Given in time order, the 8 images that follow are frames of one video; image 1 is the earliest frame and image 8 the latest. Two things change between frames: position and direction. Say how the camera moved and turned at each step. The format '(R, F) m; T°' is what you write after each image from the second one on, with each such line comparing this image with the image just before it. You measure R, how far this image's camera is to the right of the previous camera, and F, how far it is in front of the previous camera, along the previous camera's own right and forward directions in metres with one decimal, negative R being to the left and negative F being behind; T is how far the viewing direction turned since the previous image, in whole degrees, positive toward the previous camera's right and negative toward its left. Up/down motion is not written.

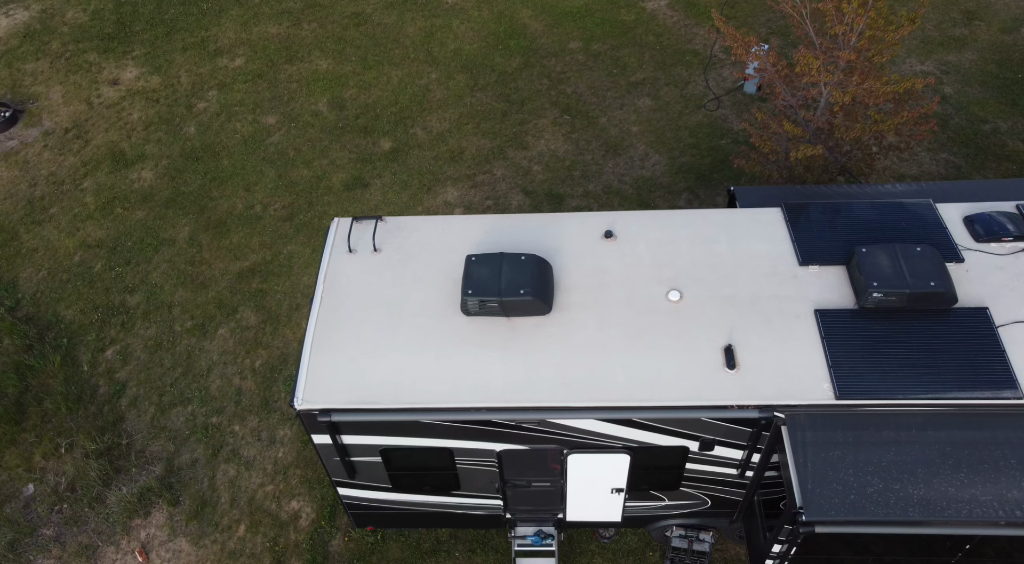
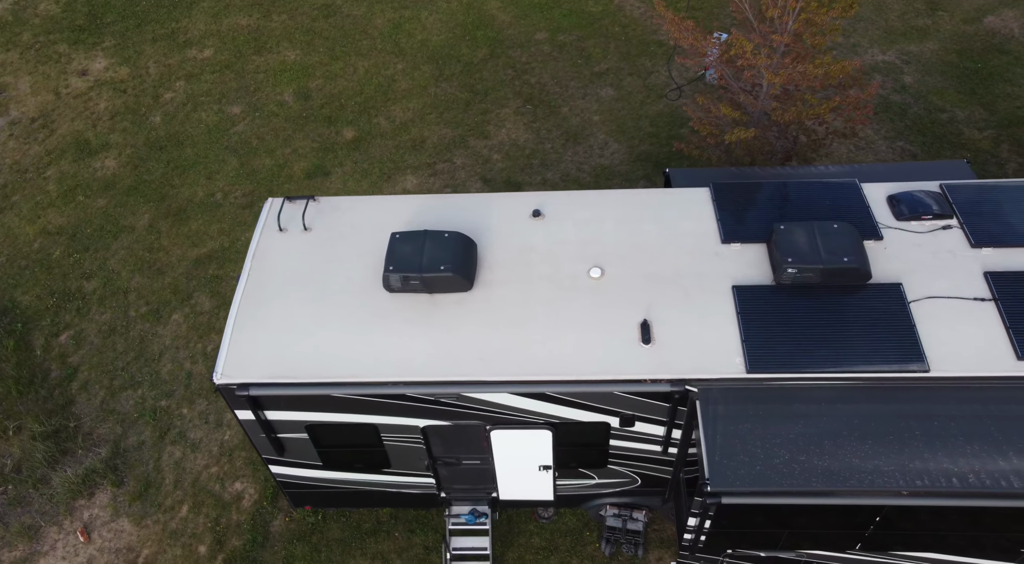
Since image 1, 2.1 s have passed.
(+0.7, -0.1) m; 0°
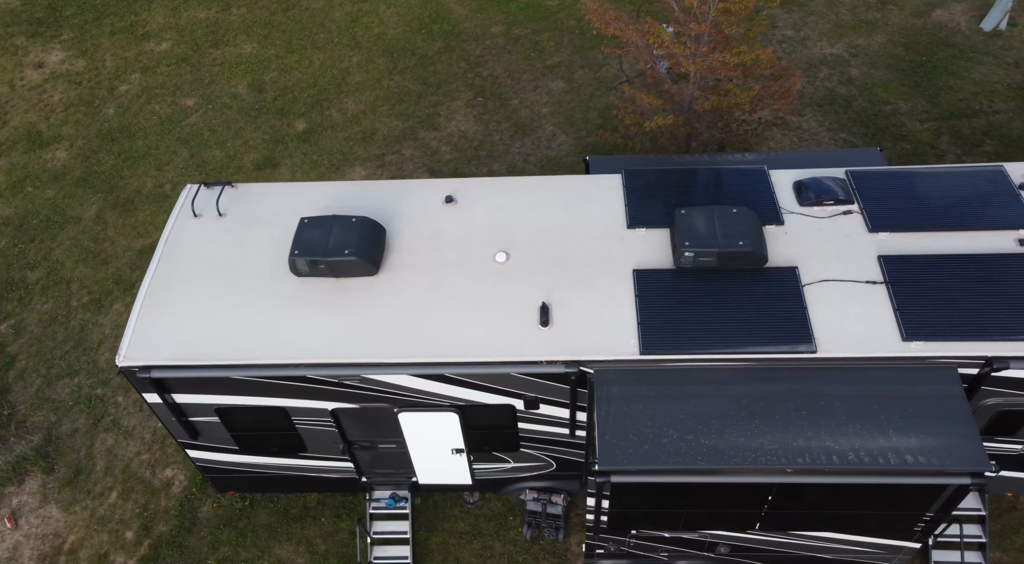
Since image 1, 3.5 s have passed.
(+0.9, -0.1) m; 0°
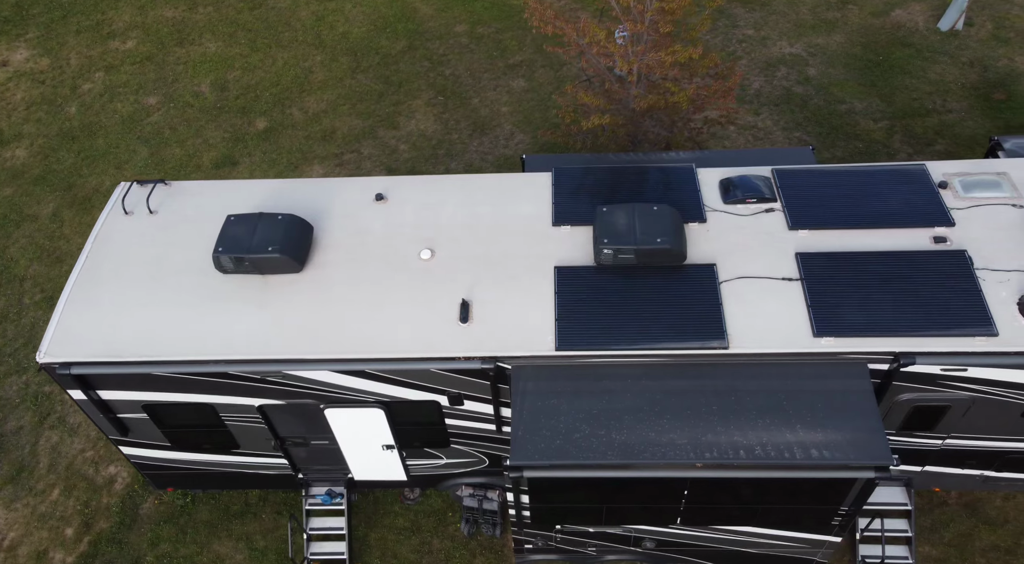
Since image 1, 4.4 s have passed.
(+0.7, -0.1) m; 0°
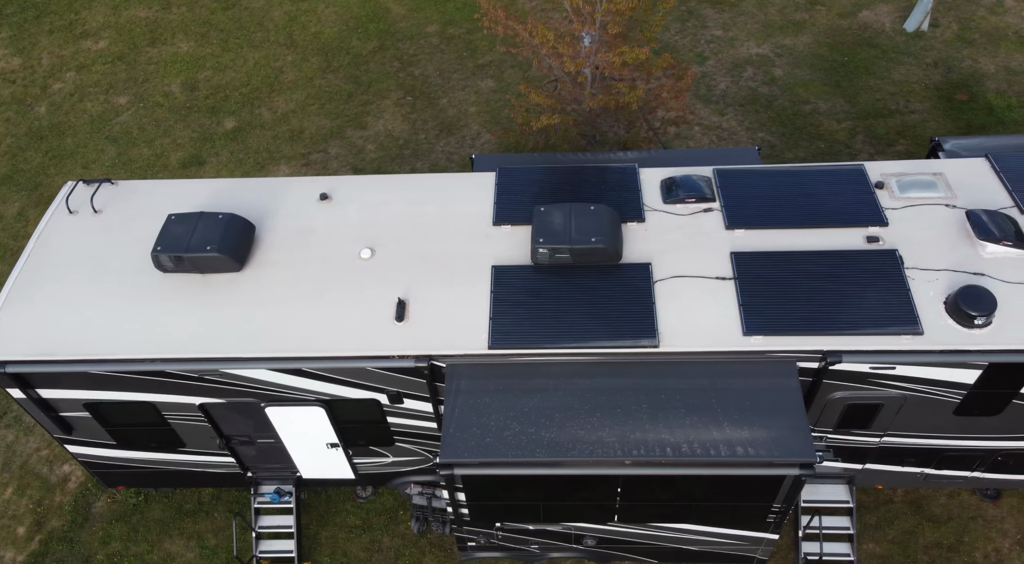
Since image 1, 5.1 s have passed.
(+0.6, 0.0) m; 0°
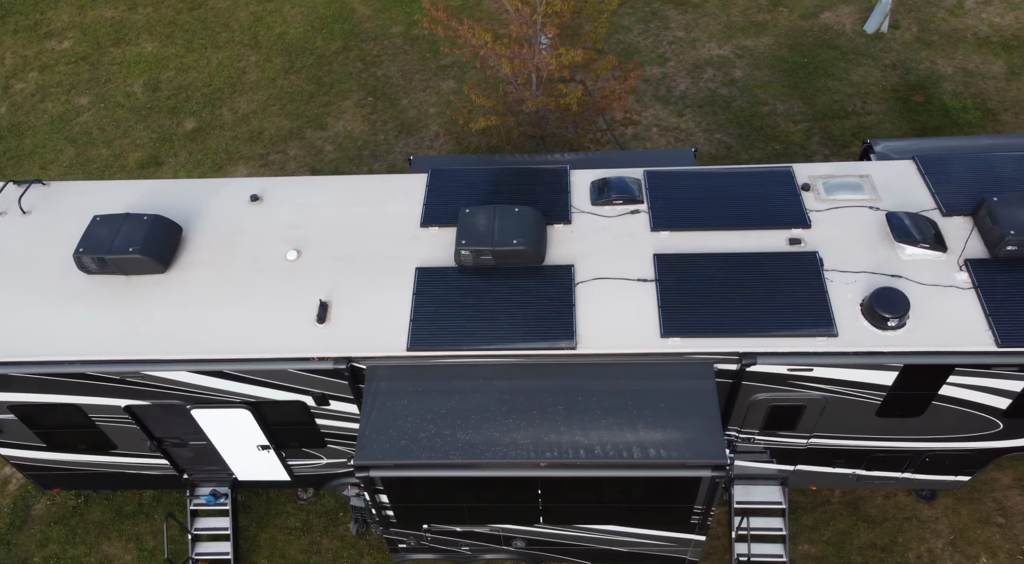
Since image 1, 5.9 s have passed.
(+0.7, 0.0) m; 0°
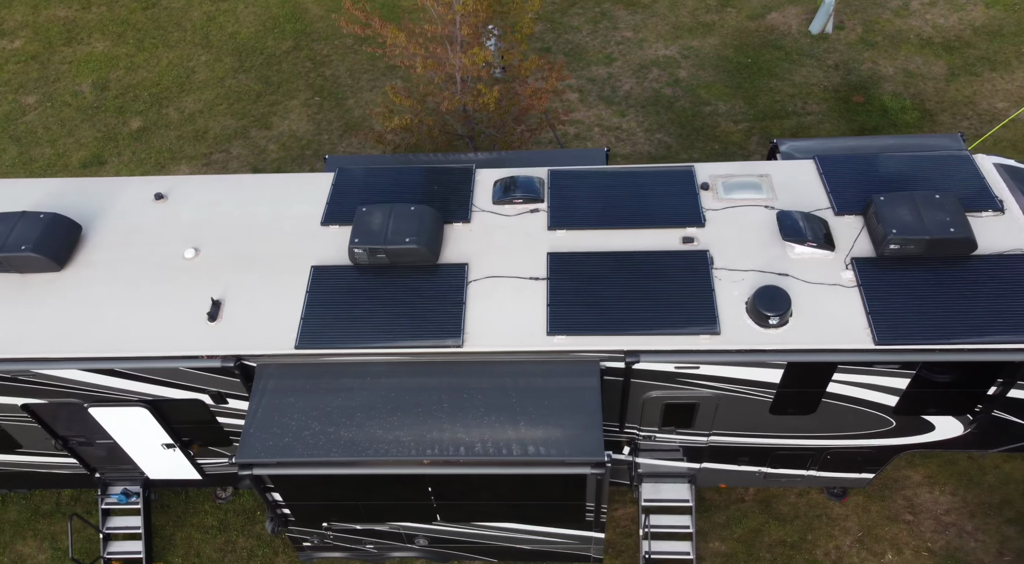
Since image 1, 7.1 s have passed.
(+0.9, 0.0) m; 0°
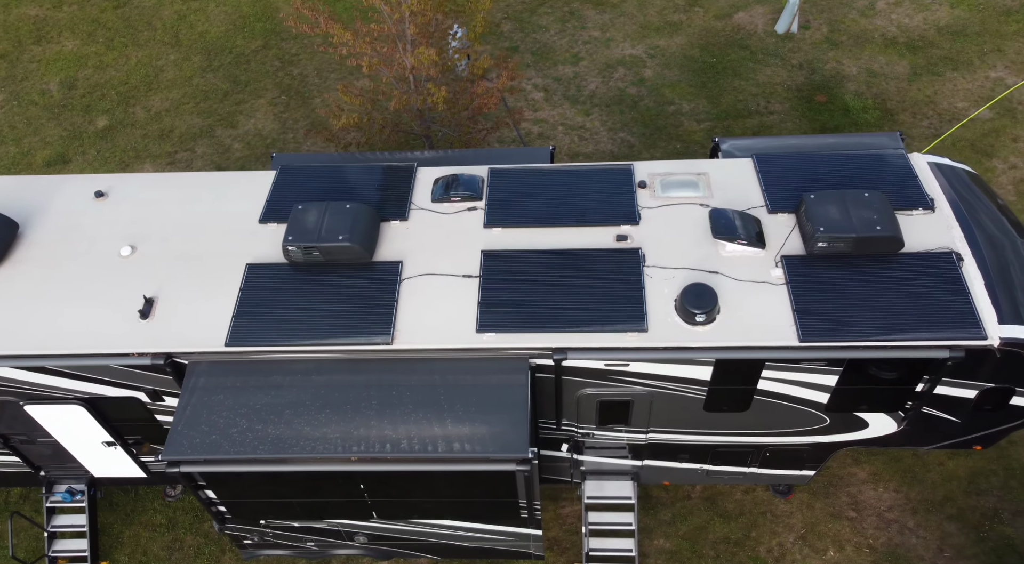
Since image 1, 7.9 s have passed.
(+0.6, 0.0) m; 0°
